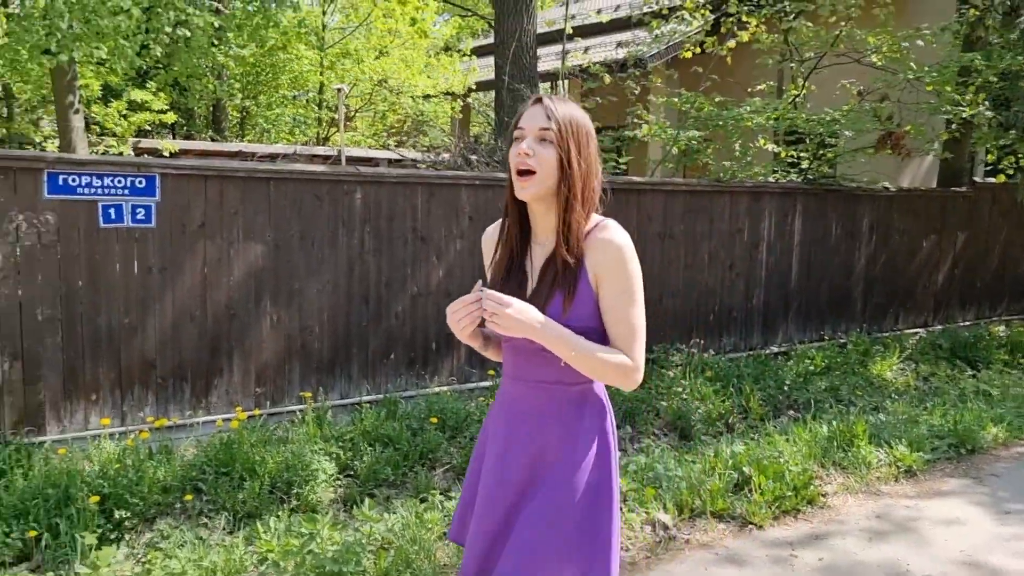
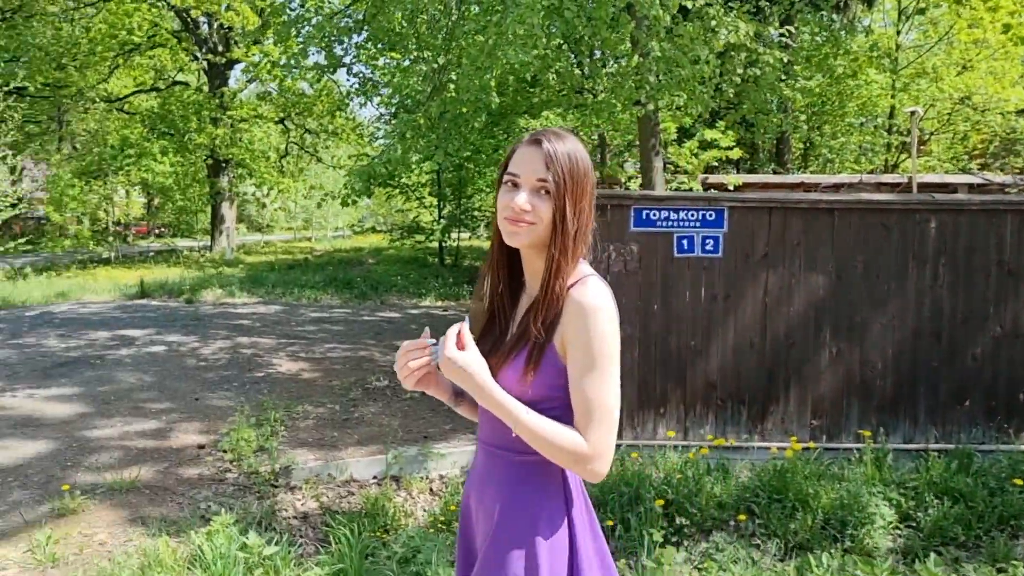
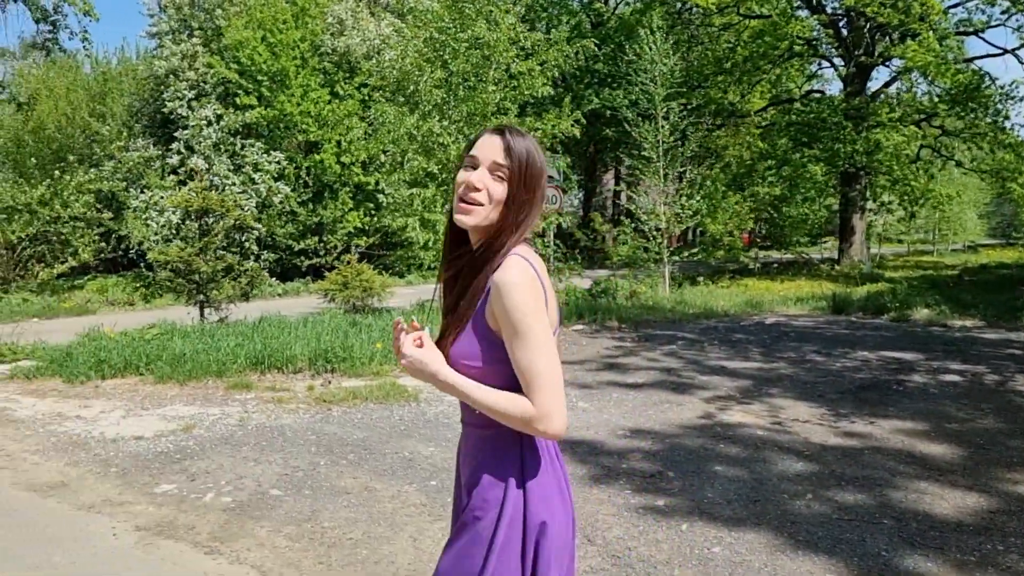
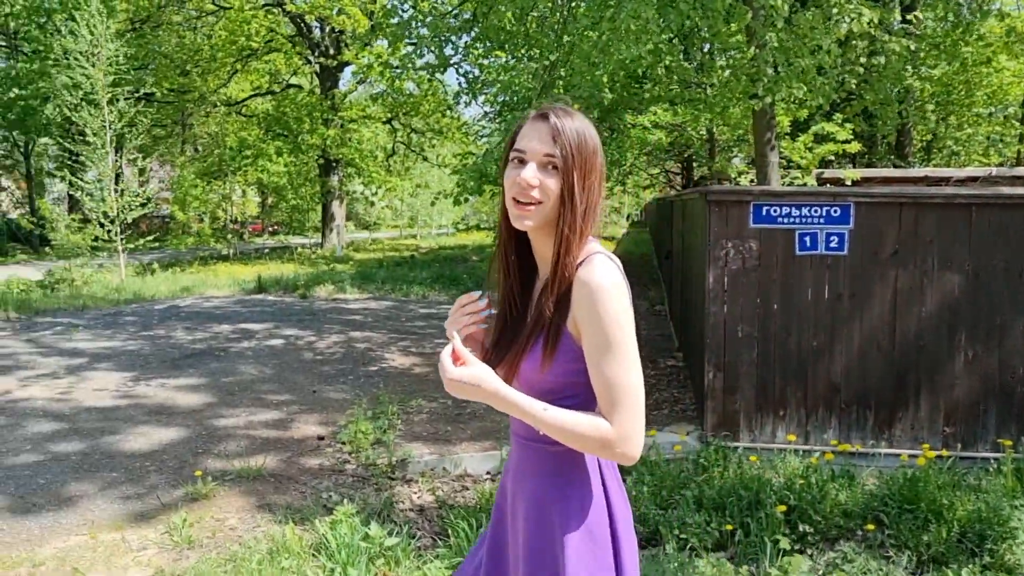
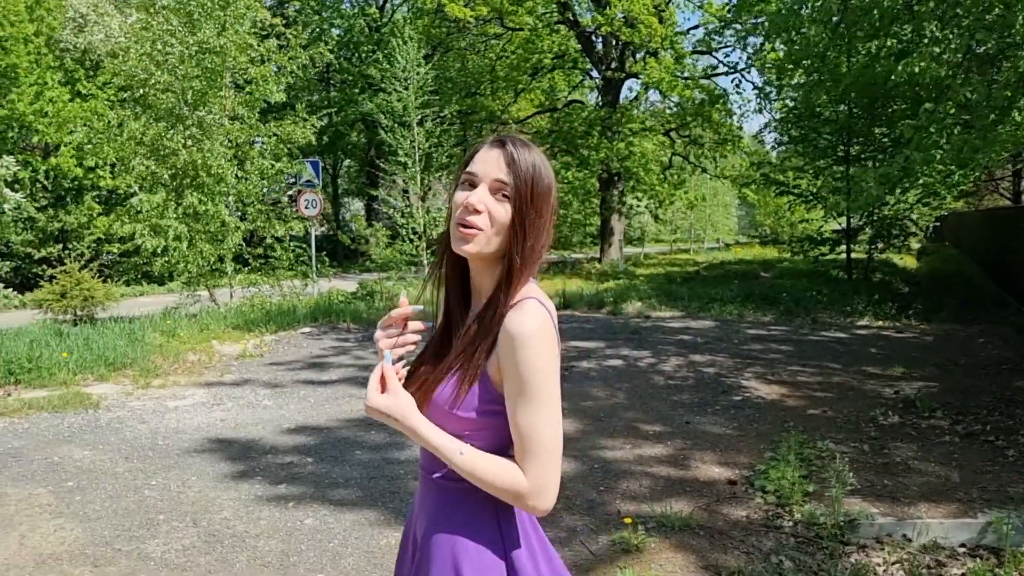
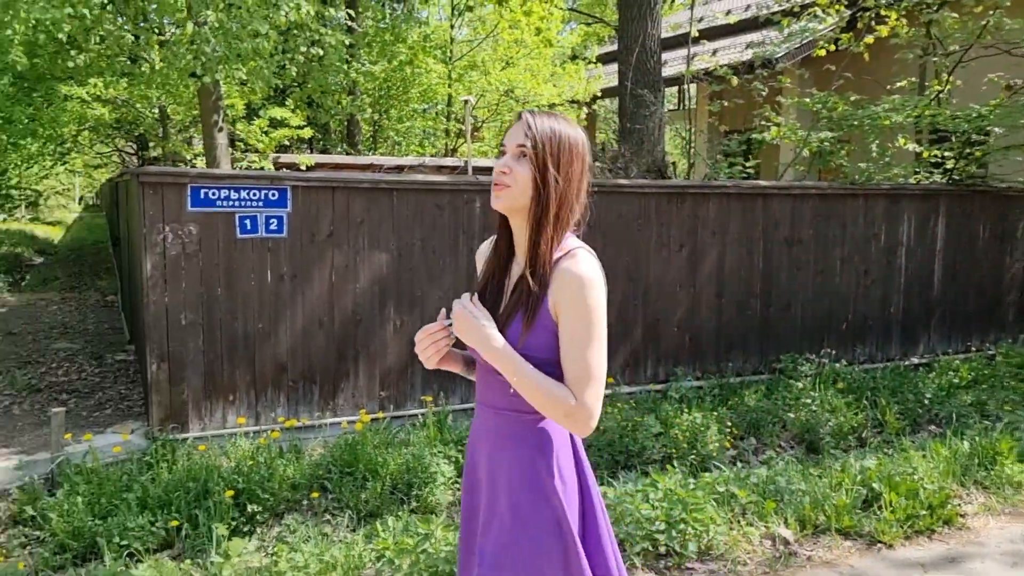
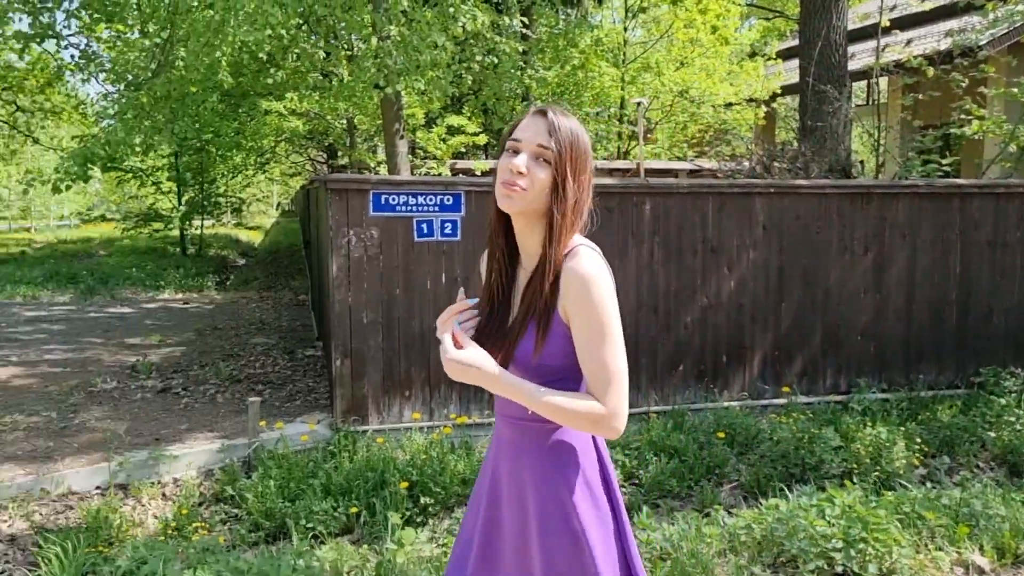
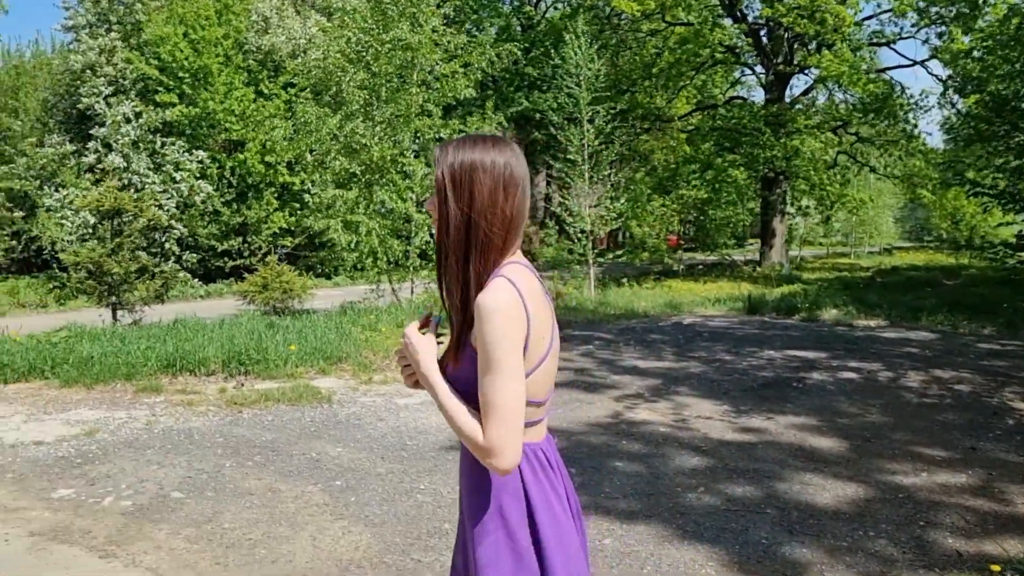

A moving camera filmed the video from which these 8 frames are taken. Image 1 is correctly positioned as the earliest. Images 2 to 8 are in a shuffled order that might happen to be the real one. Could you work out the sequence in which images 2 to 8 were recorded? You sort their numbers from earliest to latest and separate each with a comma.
6, 7, 2, 4, 5, 8, 3
